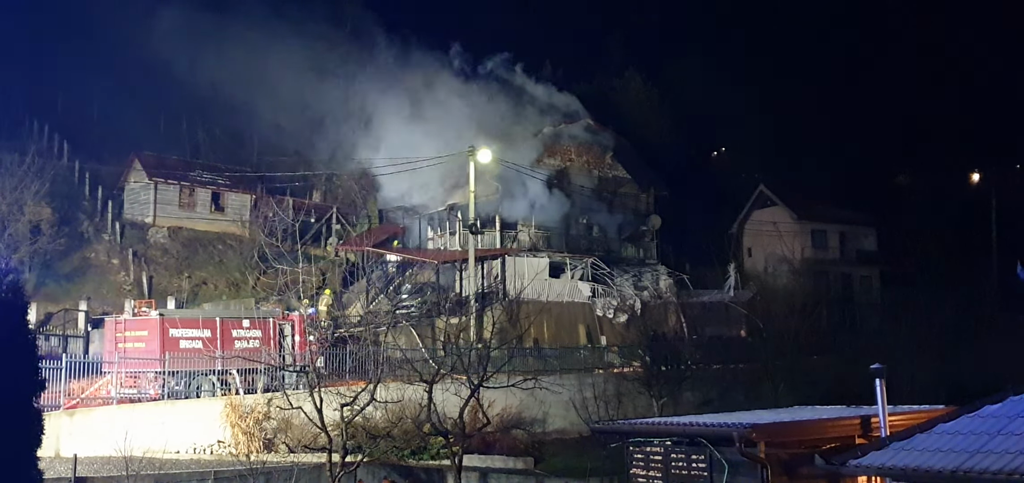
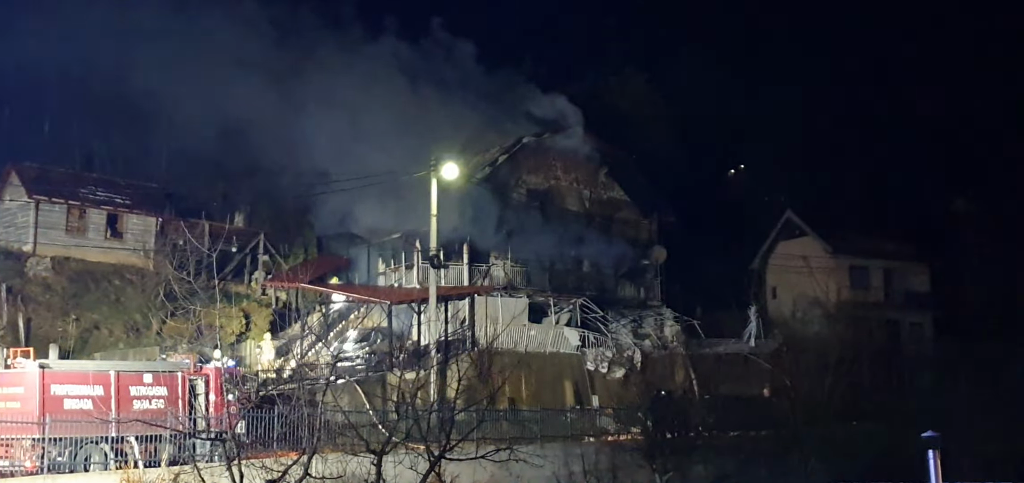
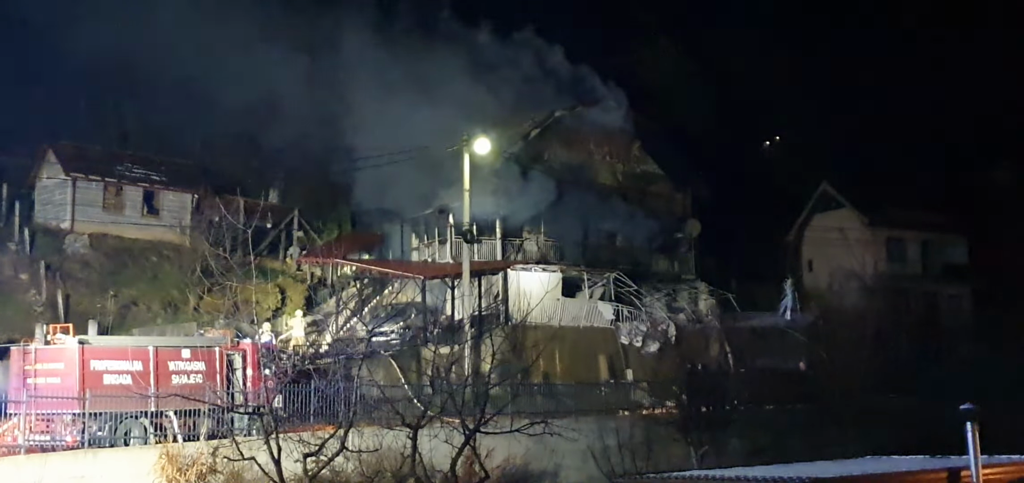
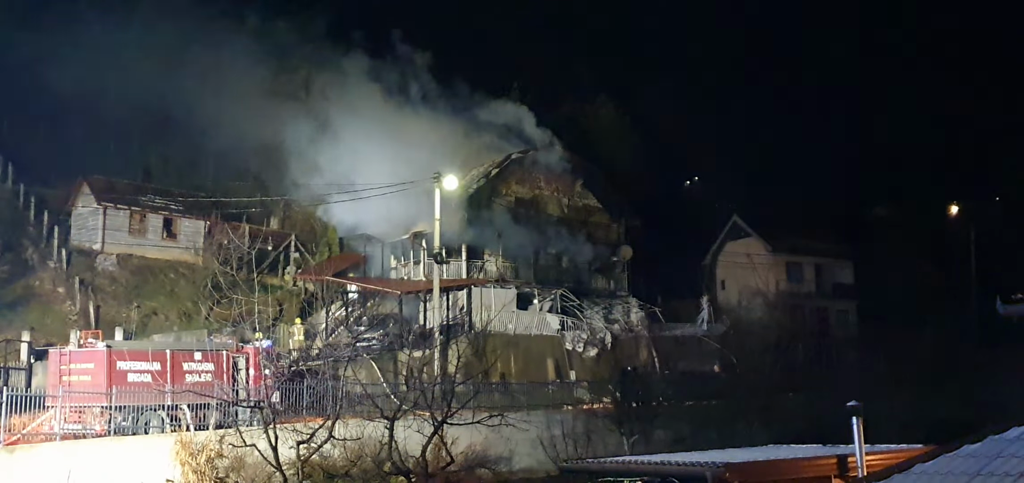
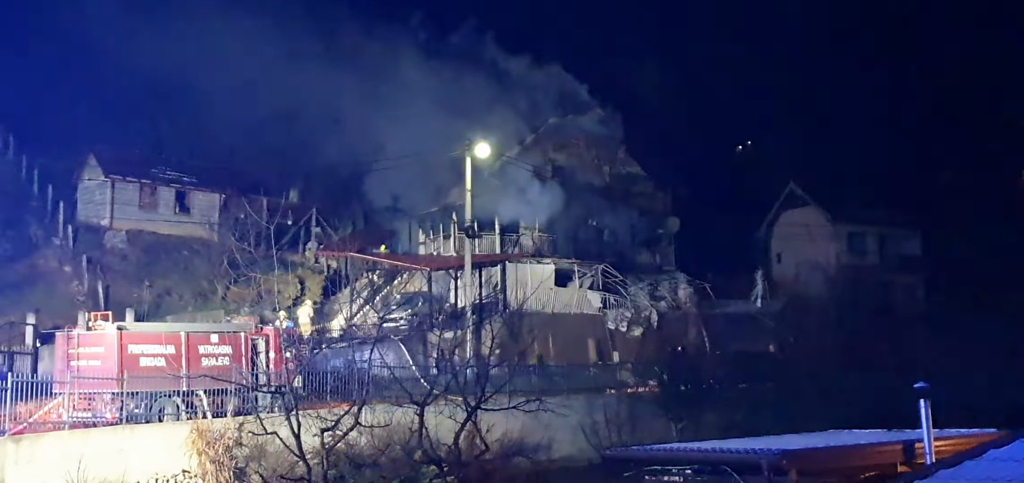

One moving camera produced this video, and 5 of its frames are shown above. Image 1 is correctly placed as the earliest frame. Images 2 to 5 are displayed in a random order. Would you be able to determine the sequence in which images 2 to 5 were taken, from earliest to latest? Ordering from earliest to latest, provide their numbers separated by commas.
5, 3, 2, 4
